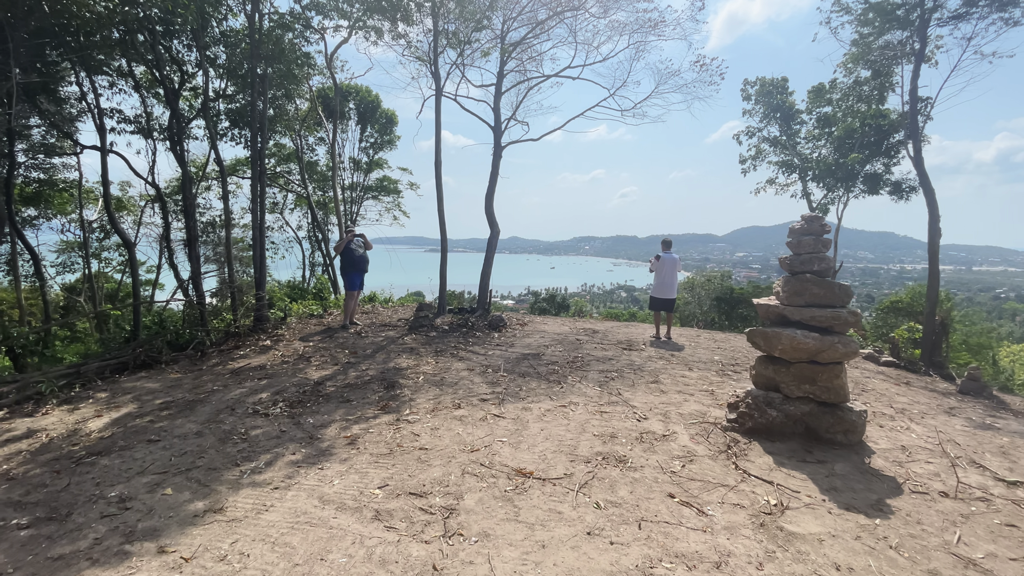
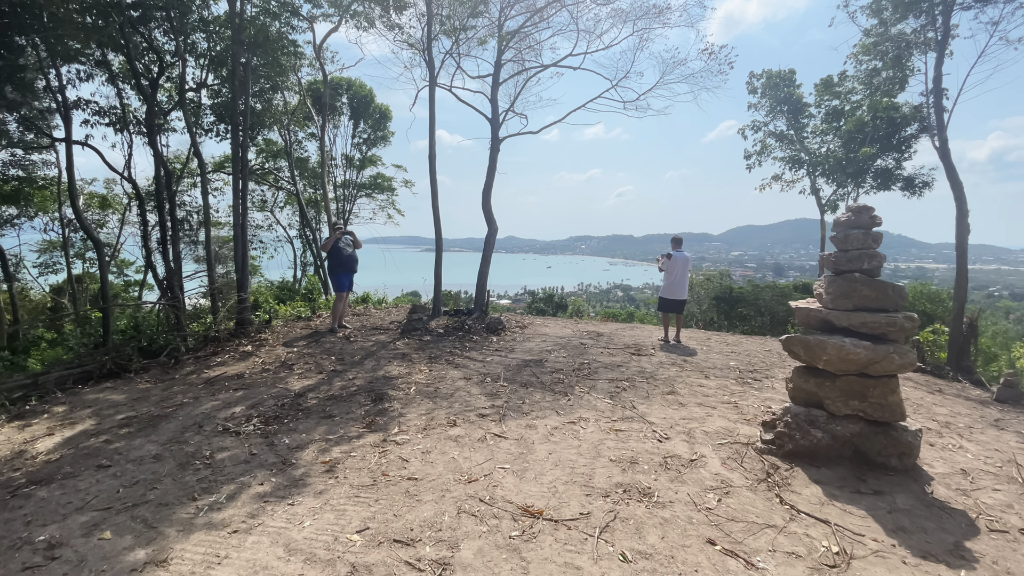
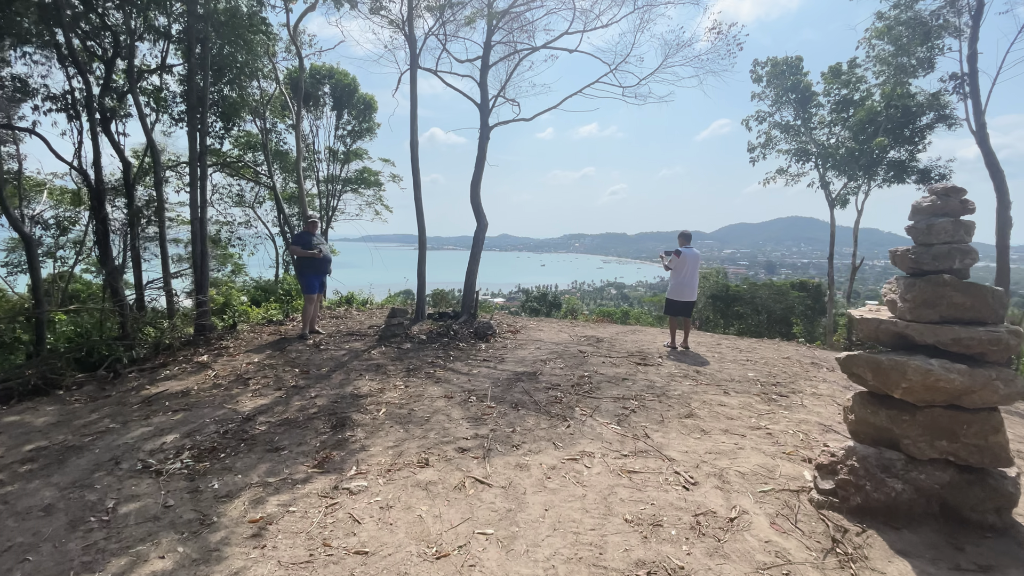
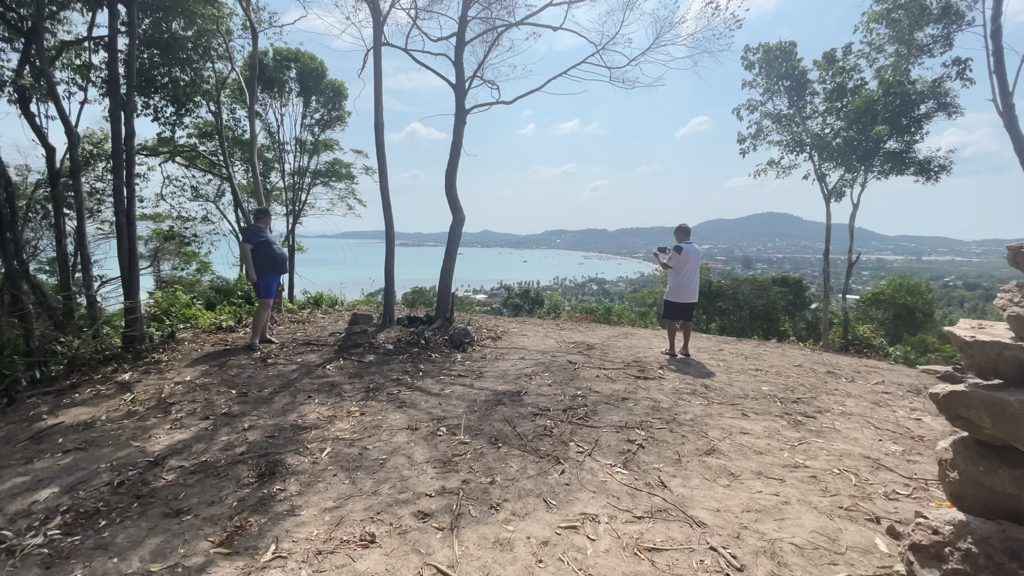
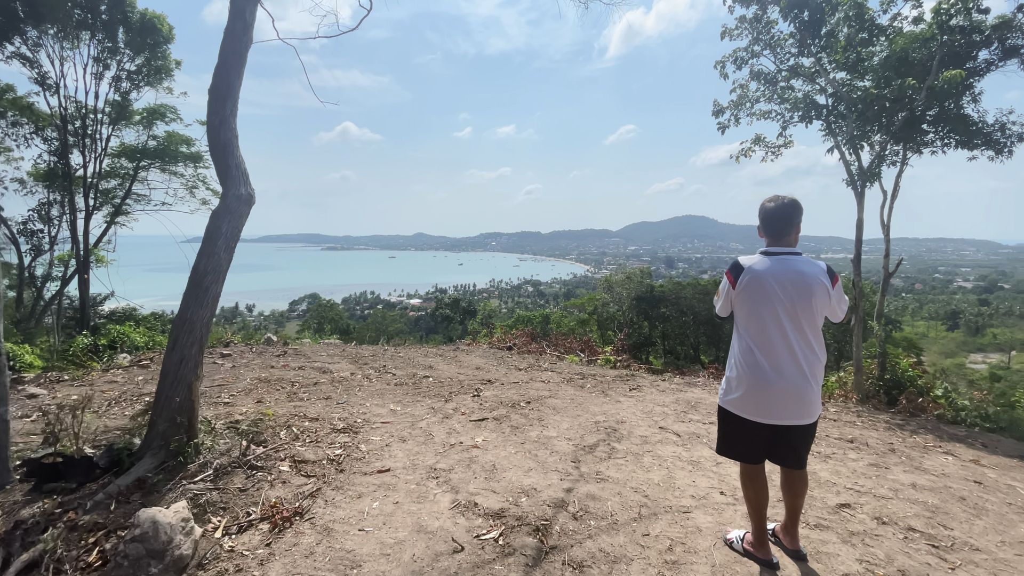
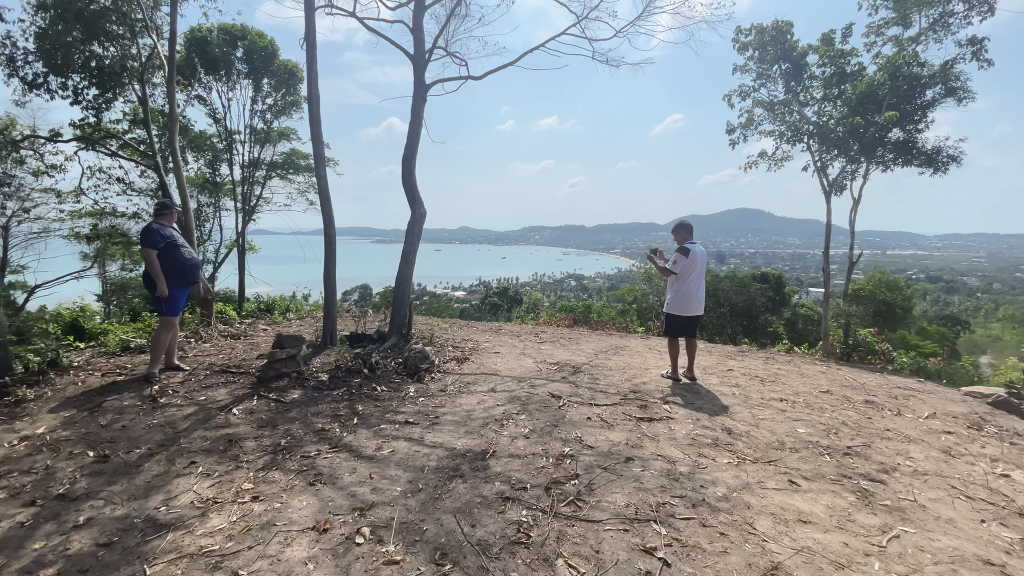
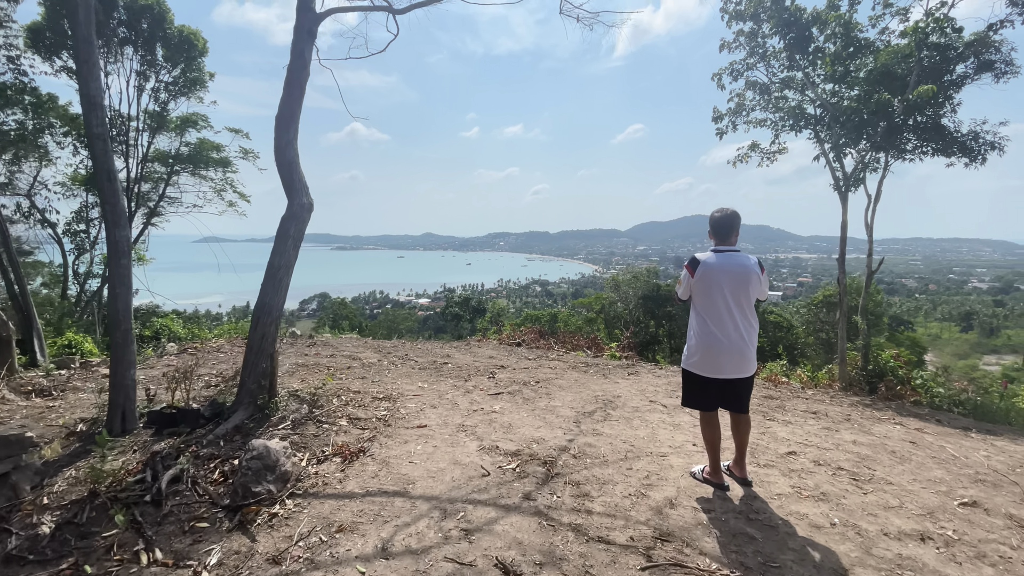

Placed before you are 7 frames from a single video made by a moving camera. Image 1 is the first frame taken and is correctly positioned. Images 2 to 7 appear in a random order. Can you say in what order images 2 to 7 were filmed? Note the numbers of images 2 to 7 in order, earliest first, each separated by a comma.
2, 3, 4, 6, 7, 5
